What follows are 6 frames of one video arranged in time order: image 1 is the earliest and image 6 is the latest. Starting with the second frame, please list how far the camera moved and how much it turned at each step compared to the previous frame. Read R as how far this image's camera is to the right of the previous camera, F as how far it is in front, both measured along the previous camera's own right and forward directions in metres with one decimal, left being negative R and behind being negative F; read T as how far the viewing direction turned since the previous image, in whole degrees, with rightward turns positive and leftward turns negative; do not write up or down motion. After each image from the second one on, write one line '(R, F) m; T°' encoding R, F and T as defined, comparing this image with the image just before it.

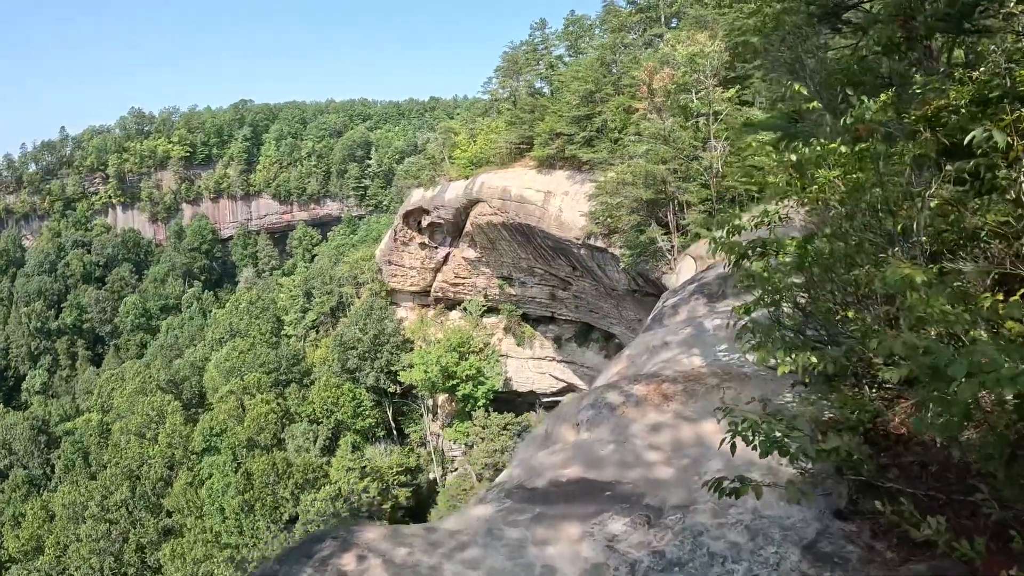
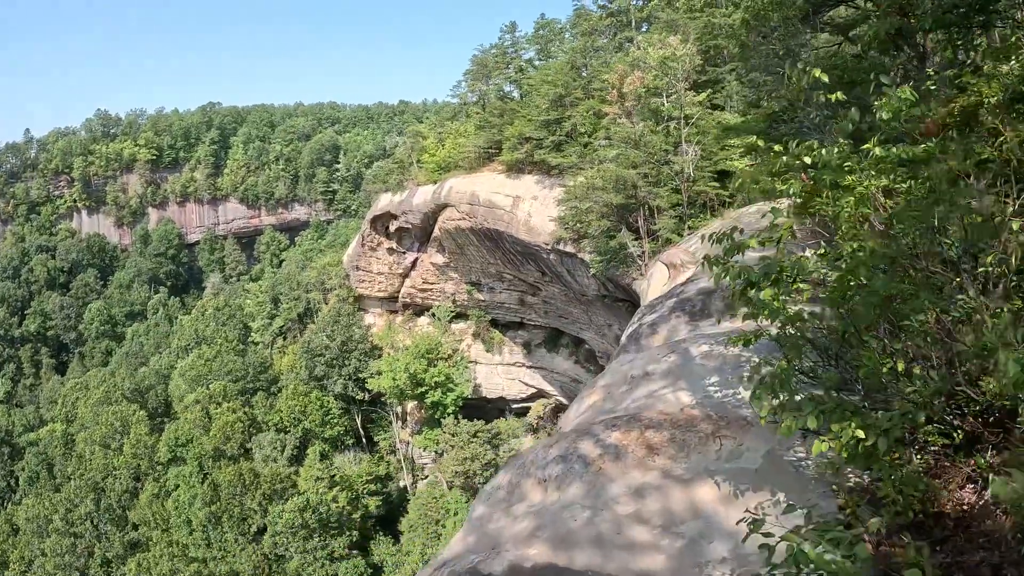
(0.0, +0.3) m; +3°
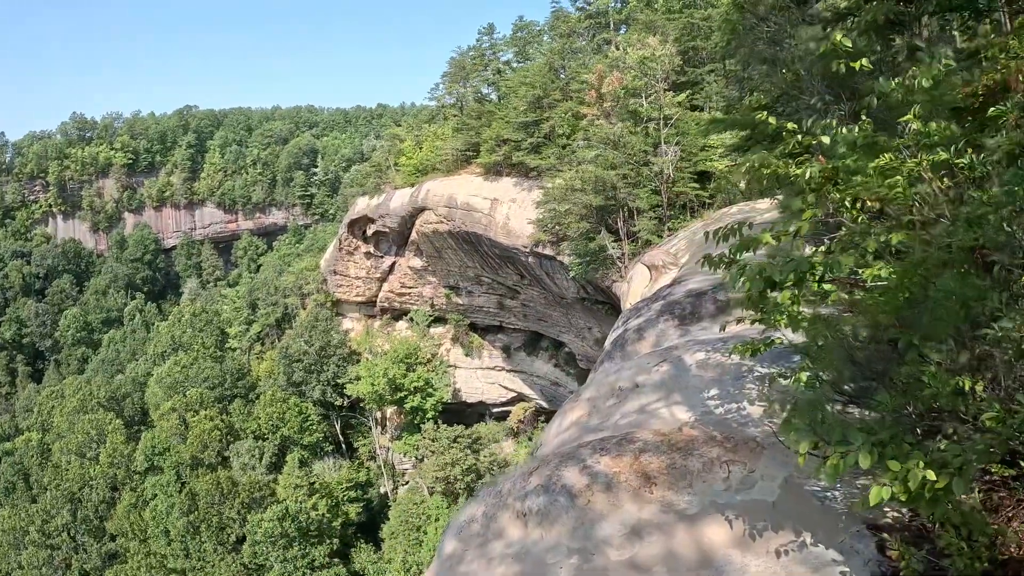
(0.0, +0.2) m; +2°
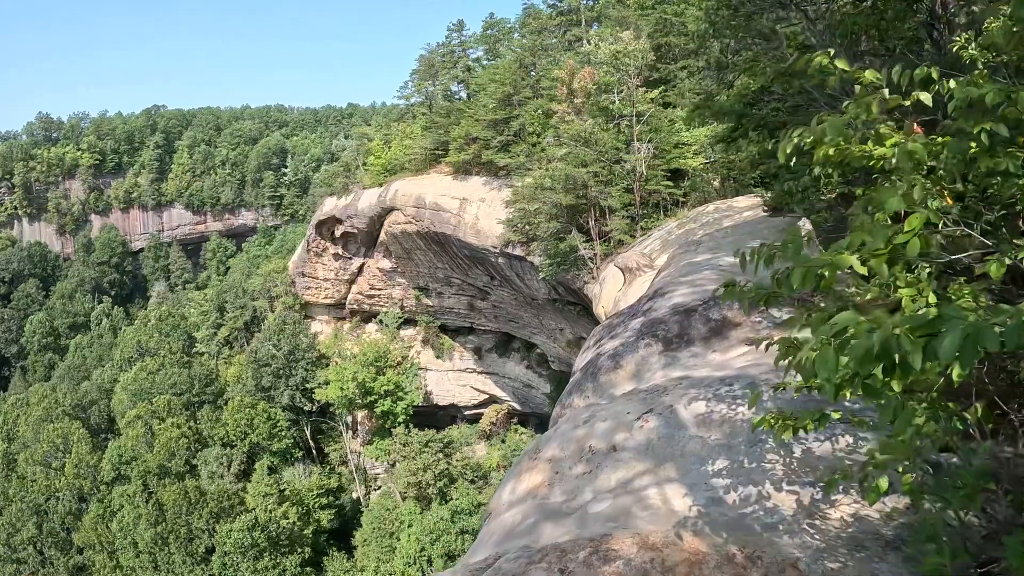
(+0.1, +0.5) m; +3°
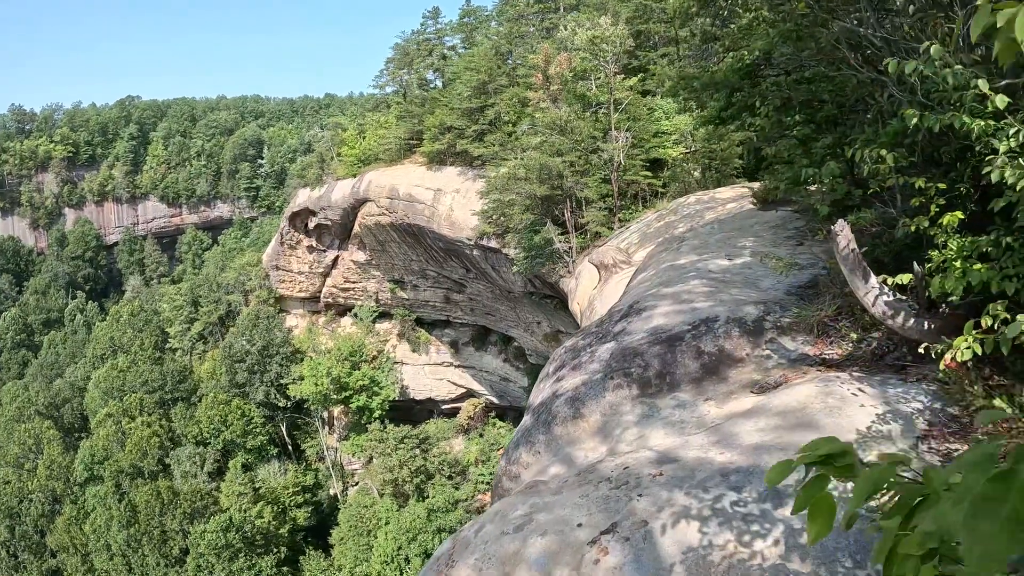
(+0.1, +0.5) m; +2°
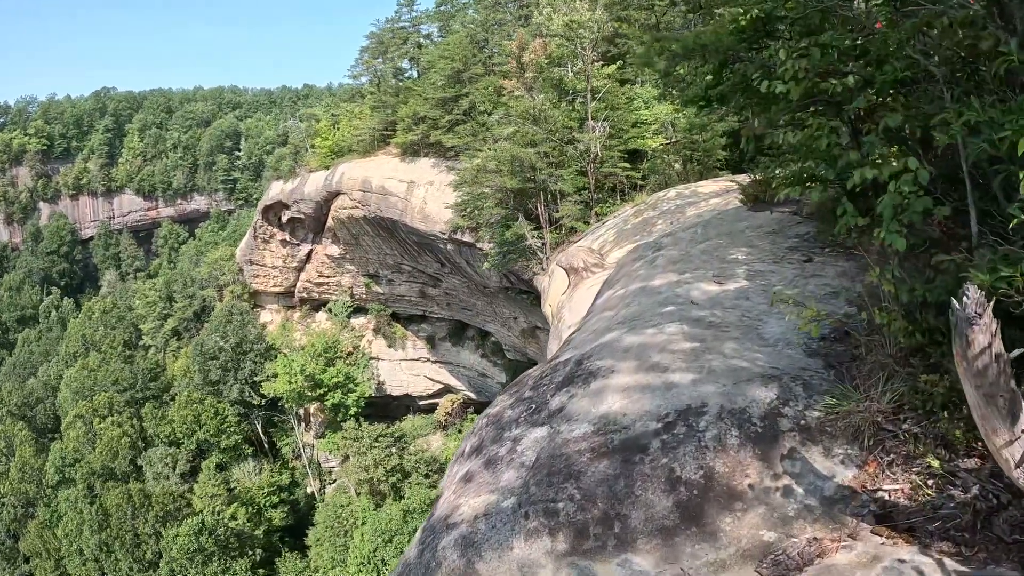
(+0.1, +0.6) m; +2°
